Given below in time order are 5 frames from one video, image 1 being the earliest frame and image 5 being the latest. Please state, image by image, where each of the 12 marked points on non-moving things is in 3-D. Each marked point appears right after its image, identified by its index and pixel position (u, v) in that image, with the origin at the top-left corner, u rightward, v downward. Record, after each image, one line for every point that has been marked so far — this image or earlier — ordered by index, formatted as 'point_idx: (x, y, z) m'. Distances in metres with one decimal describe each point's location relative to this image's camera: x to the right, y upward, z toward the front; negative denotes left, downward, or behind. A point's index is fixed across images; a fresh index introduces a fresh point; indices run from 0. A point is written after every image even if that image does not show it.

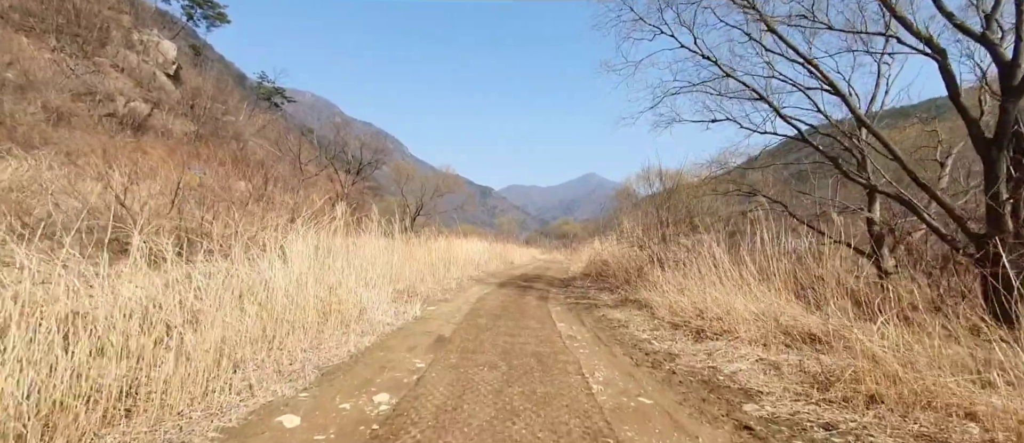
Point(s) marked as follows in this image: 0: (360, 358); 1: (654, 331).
0: (-1.3, -1.2, +4.2) m
1: (+1.8, -1.4, +6.2) m
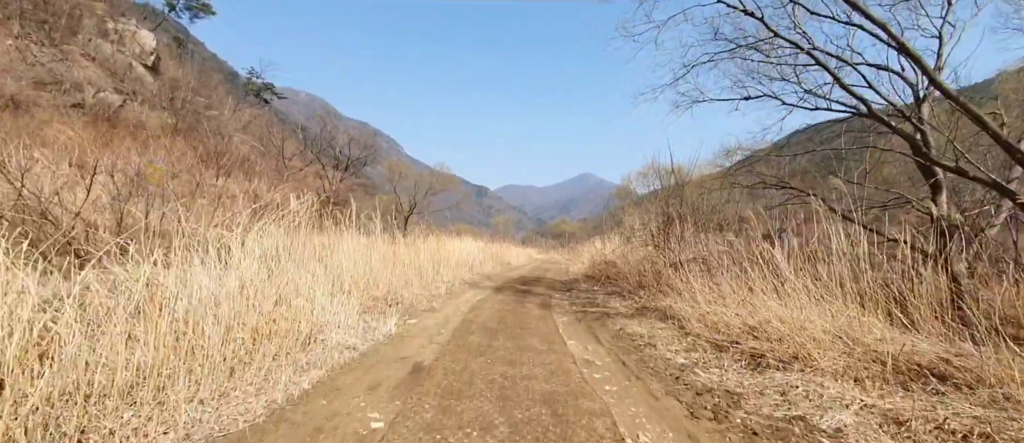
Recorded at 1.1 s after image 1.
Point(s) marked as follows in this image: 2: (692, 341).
0: (-1.3, -1.1, +2.9) m
1: (+1.8, -1.4, +4.9) m
2: (+2.0, -1.3, +5.4) m
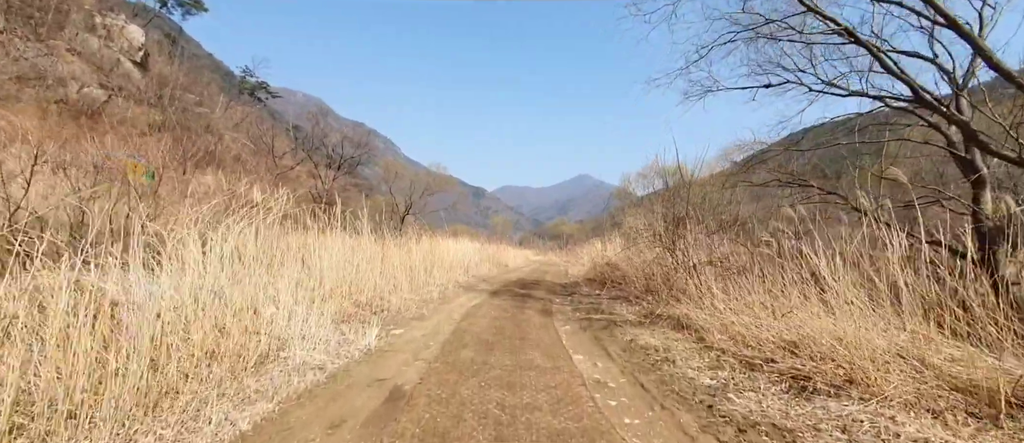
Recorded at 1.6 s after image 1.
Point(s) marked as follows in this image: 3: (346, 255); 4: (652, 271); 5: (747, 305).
0: (-1.3, -1.1, +2.2) m
1: (+1.8, -1.3, +4.2) m
2: (+2.0, -1.3, +4.7) m
3: (-3.0, -0.6, +8.7) m
4: (+2.7, -1.0, +9.2) m
5: (+2.6, -0.9, +5.4) m
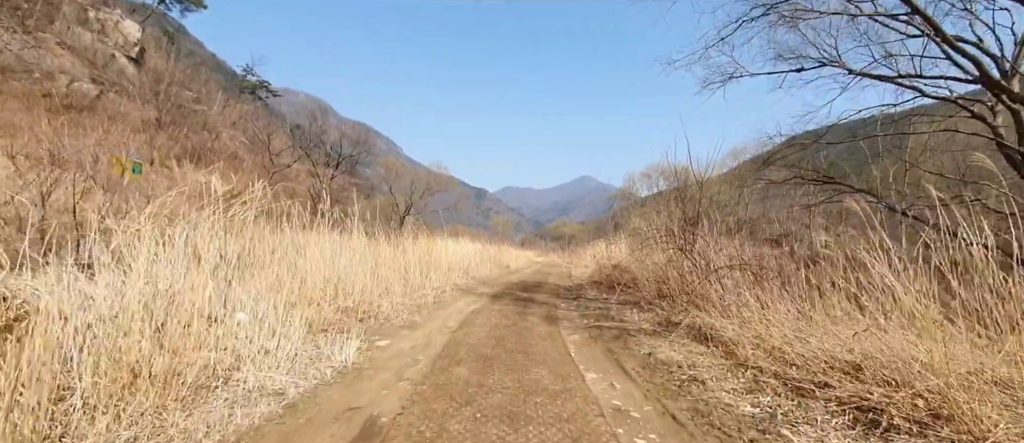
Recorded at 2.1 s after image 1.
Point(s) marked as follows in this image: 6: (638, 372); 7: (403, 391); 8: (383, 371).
0: (-1.3, -1.1, +1.5) m
1: (+1.8, -1.3, +3.5) m
2: (+2.0, -1.3, +4.0) m
3: (-3.0, -0.6, +8.0) m
4: (+2.8, -1.0, +8.5) m
5: (+2.7, -0.9, +4.7) m
6: (+1.1, -1.3, +4.3) m
7: (-0.8, -1.2, +3.4) m
8: (-1.0, -1.2, +3.8) m
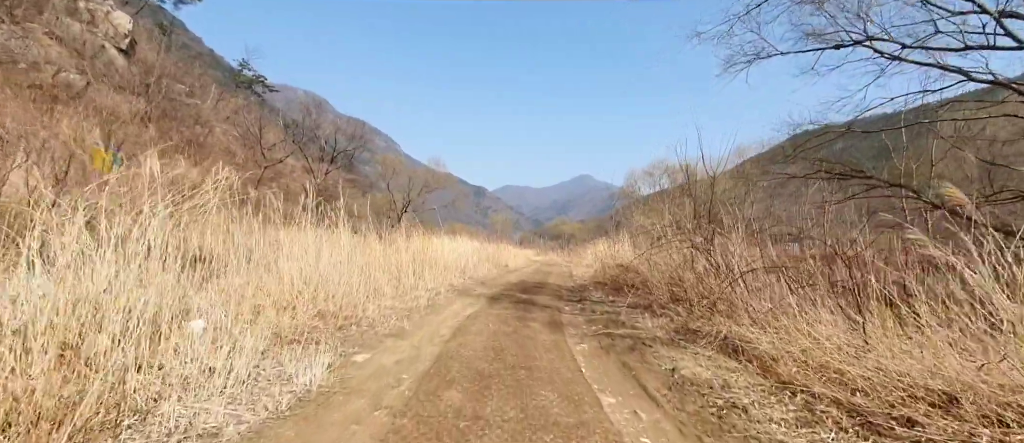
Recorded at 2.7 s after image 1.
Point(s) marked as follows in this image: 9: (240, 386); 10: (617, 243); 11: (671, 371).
0: (-1.3, -1.0, +0.8) m
1: (+1.8, -1.3, +2.9) m
2: (+2.0, -1.3, +3.3) m
3: (-3.0, -0.5, +7.3) m
4: (+2.8, -0.9, +7.9) m
5: (+2.7, -0.9, +4.0) m
6: (+1.1, -1.3, +3.6) m
7: (-0.8, -1.1, +2.7) m
8: (-1.0, -1.1, +3.1) m
9: (-1.8, -1.0, +3.1) m
10: (+4.4, -0.9, +19.8) m
11: (+1.4, -1.3, +4.3) m
